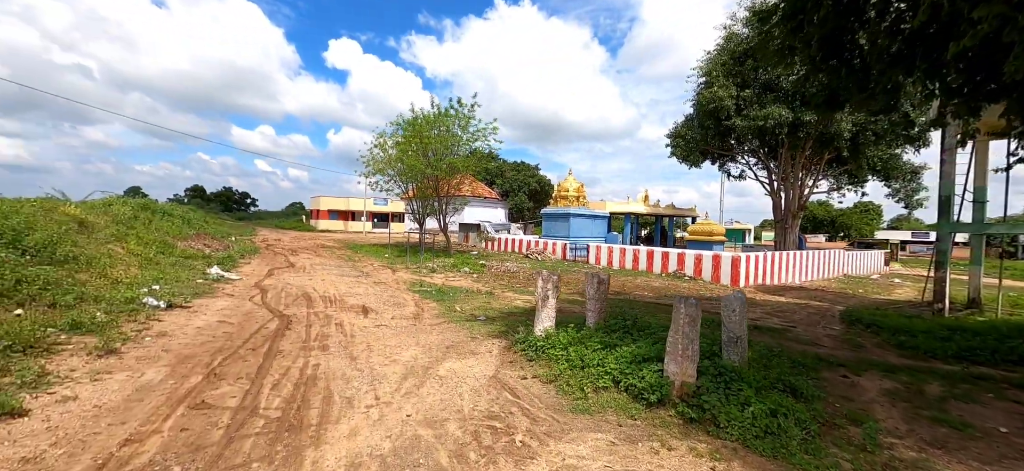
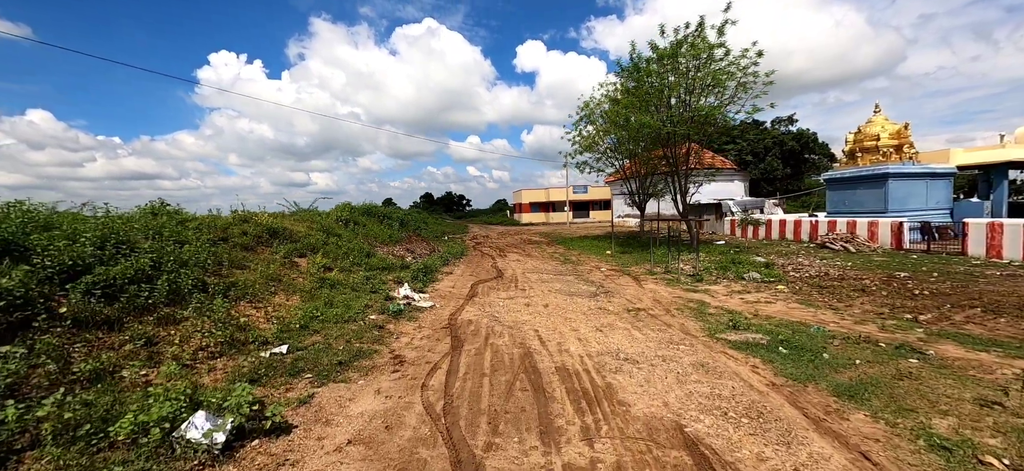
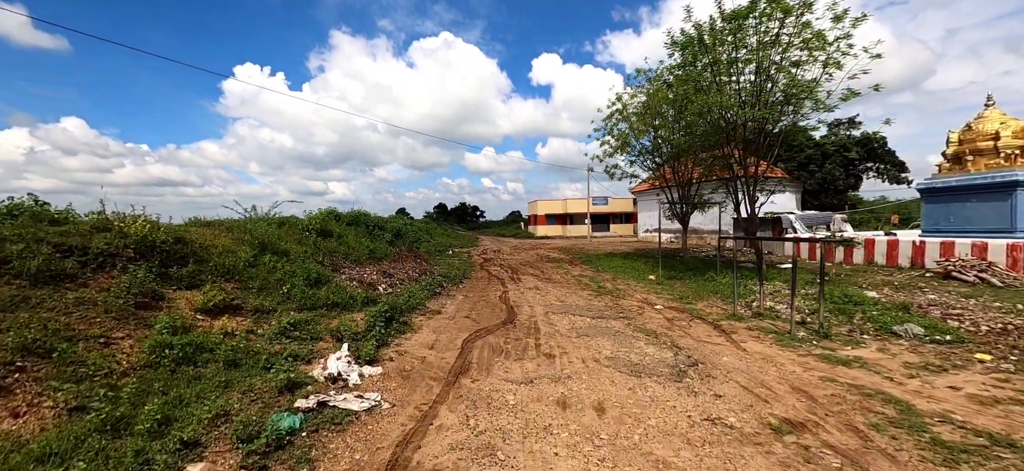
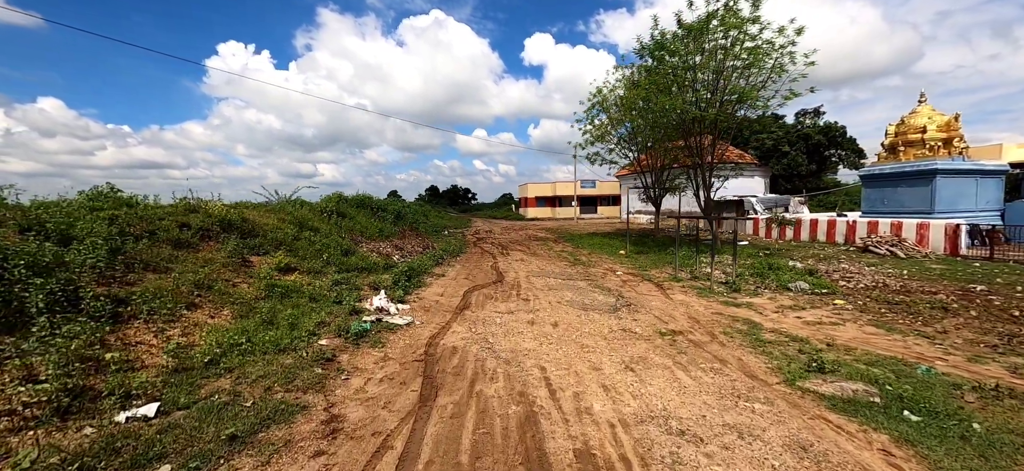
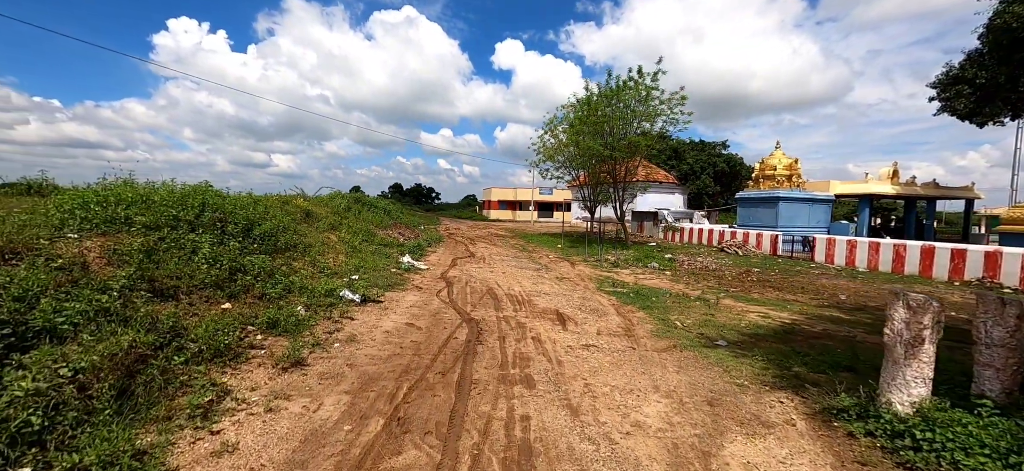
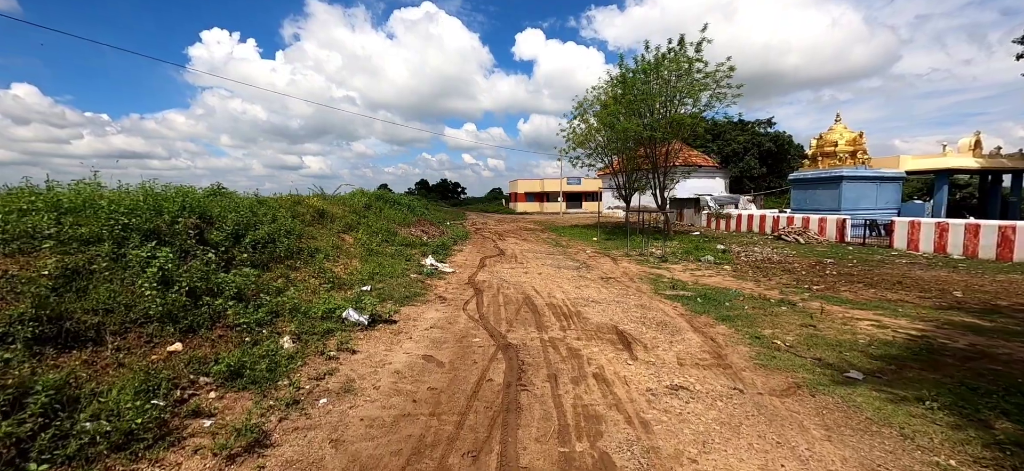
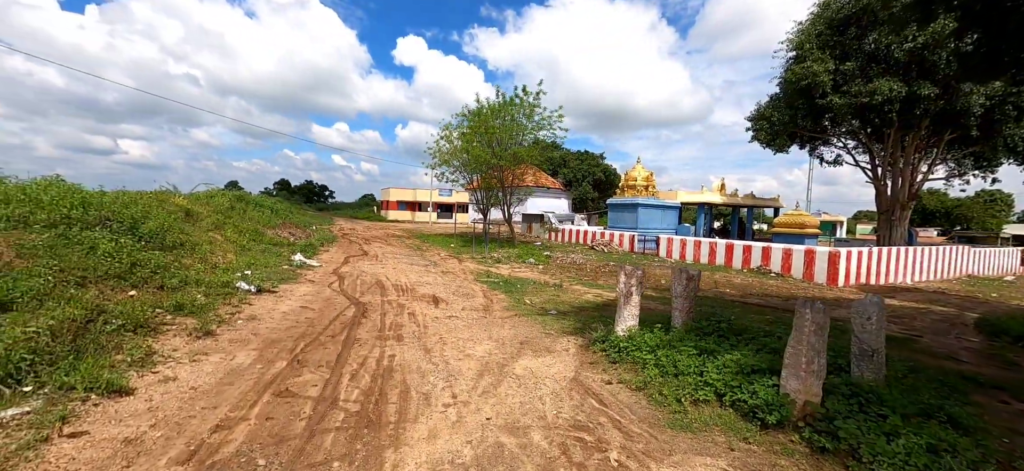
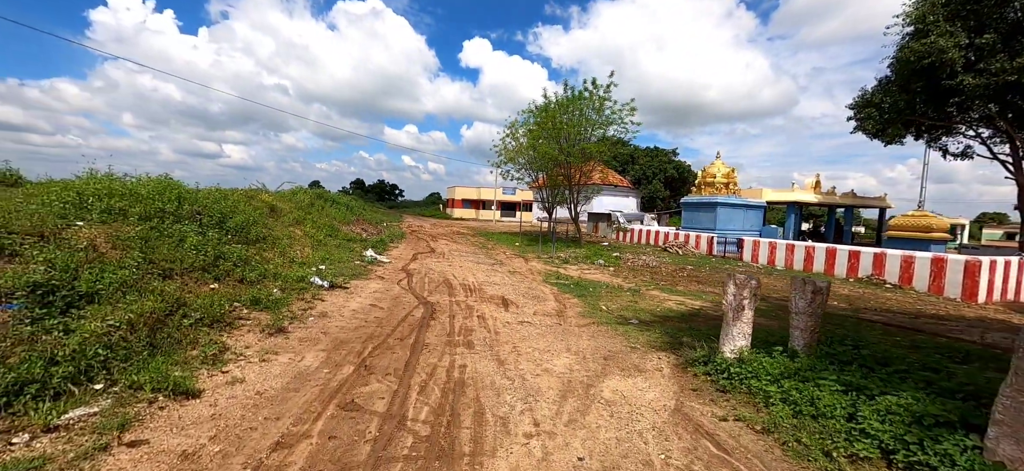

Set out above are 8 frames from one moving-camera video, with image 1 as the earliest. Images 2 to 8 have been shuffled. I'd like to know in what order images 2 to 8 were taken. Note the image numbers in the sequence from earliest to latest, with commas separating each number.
7, 8, 5, 6, 2, 4, 3
